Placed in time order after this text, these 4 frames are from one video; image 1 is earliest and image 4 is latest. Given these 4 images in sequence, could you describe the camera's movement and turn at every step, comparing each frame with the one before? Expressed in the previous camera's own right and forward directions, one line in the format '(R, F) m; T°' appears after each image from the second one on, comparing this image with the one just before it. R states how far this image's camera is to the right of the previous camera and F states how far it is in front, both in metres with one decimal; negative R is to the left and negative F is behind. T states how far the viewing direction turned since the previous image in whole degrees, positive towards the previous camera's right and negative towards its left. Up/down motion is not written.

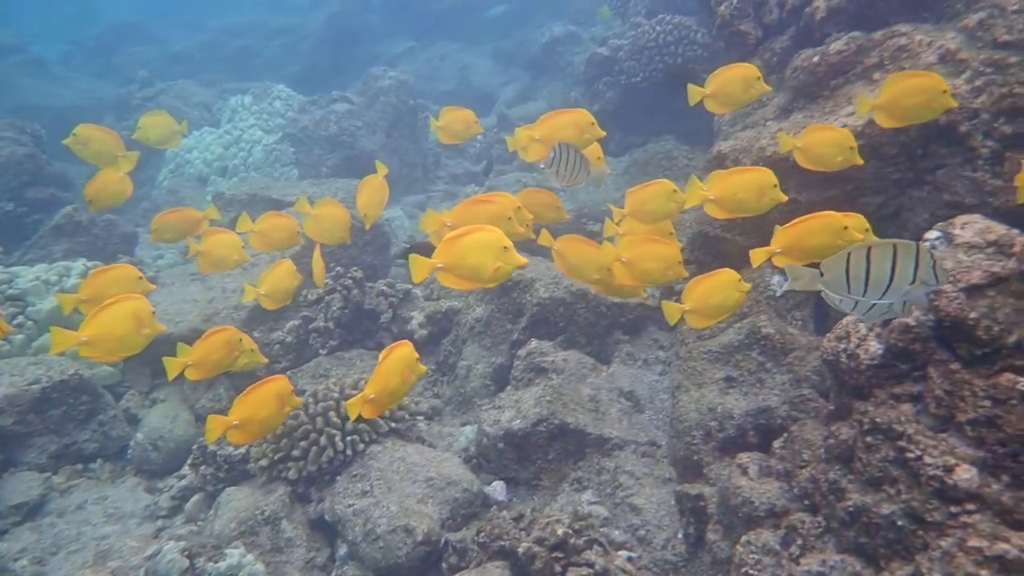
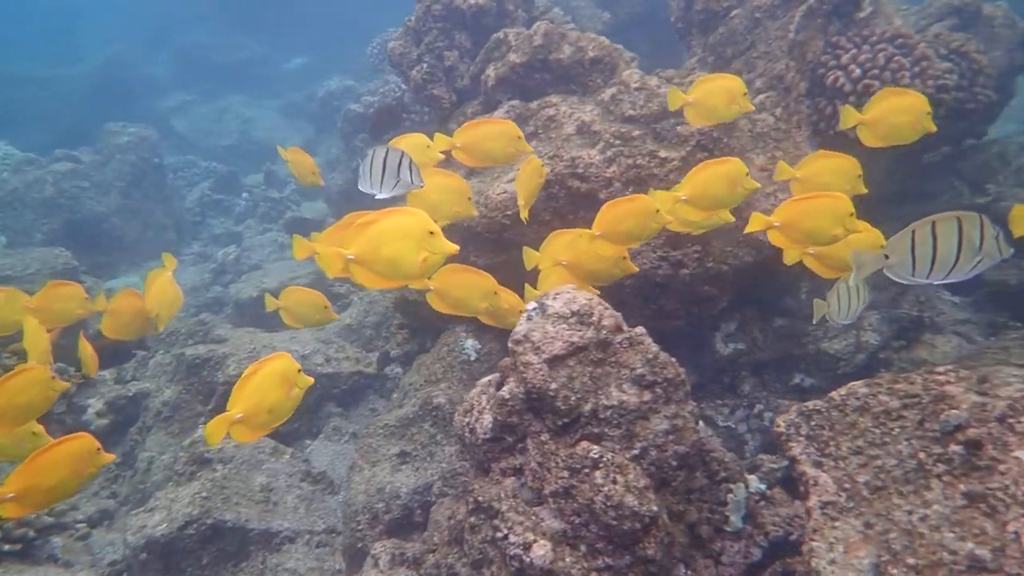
(+1.4, 0.0) m; +13°
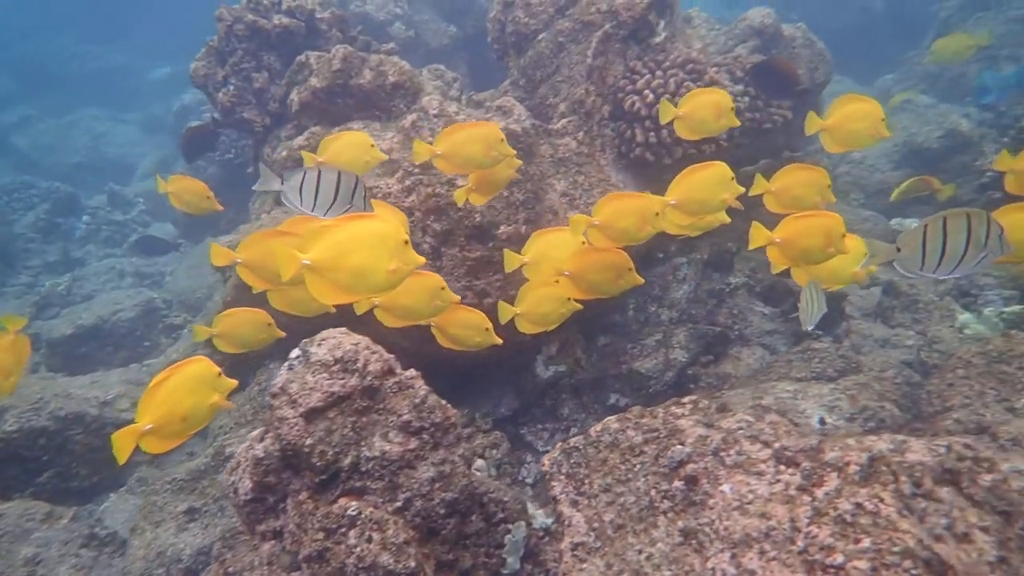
(+0.8, +0.1) m; +8°
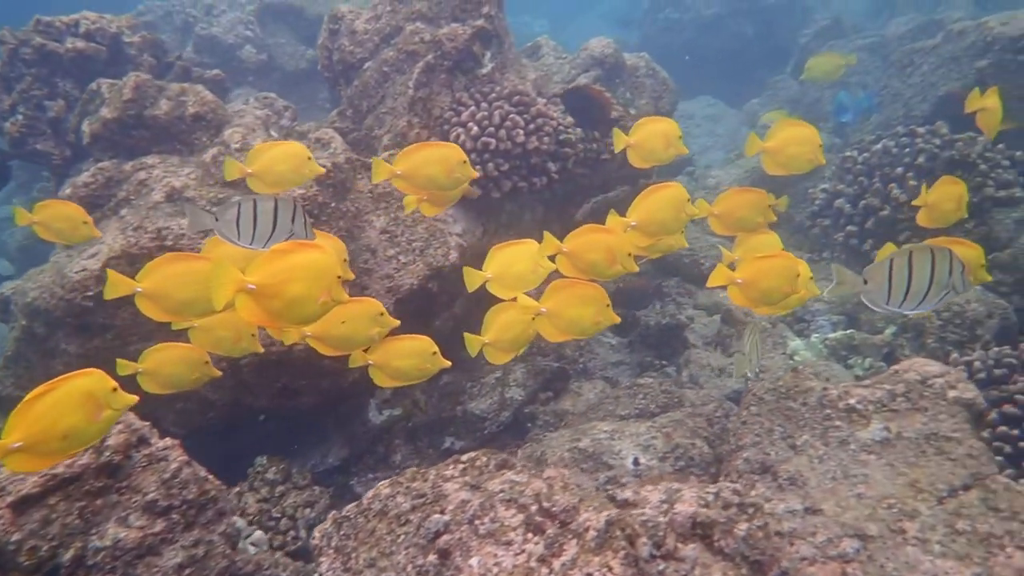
(+0.7, +0.2) m; +7°
